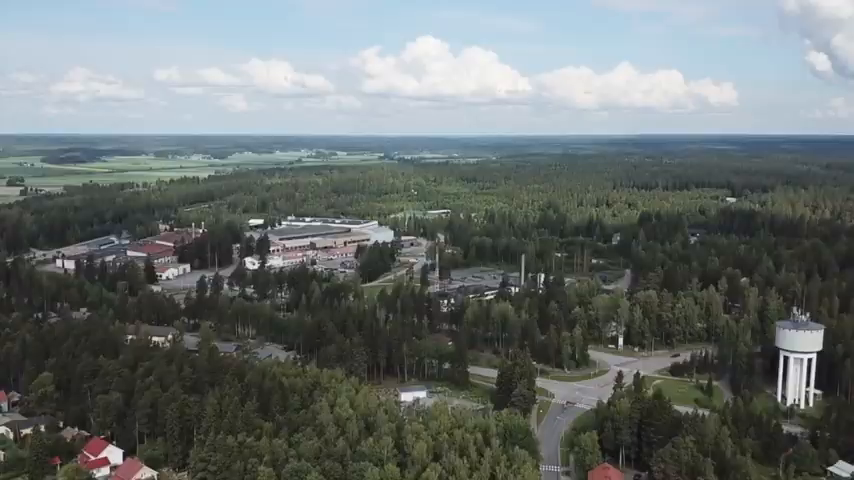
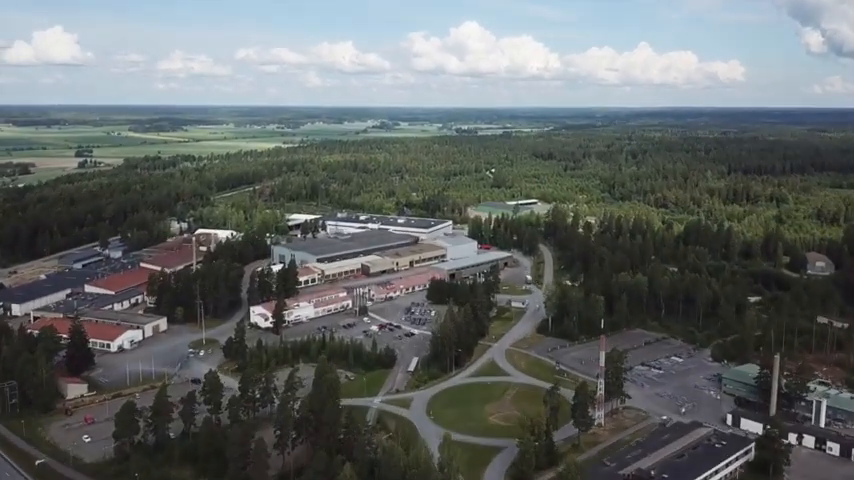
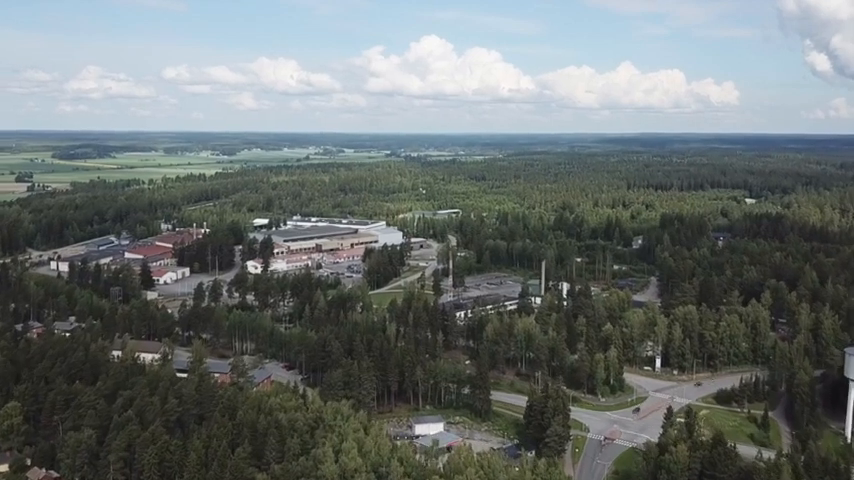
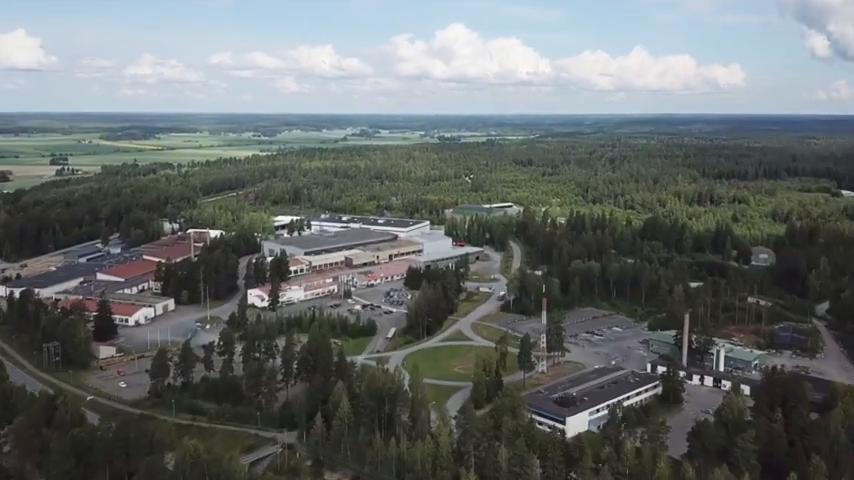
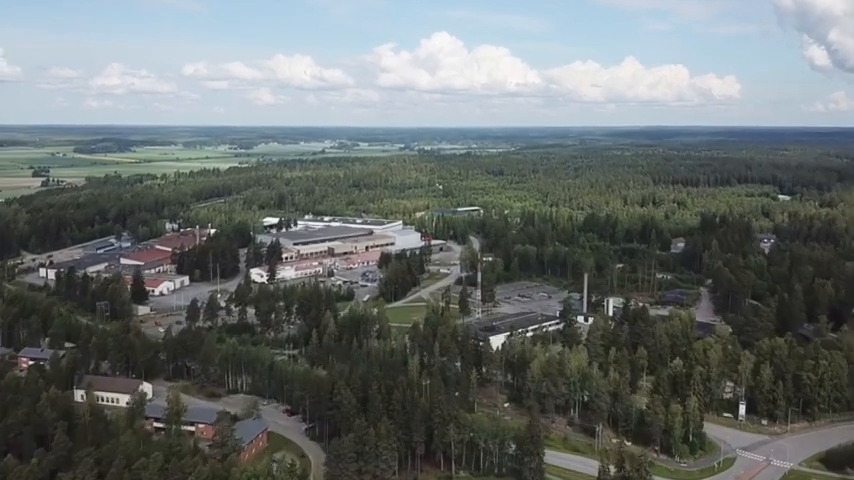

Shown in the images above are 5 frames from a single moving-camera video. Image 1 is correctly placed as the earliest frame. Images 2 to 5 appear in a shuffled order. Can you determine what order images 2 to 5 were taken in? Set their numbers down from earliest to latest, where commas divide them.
3, 5, 4, 2
